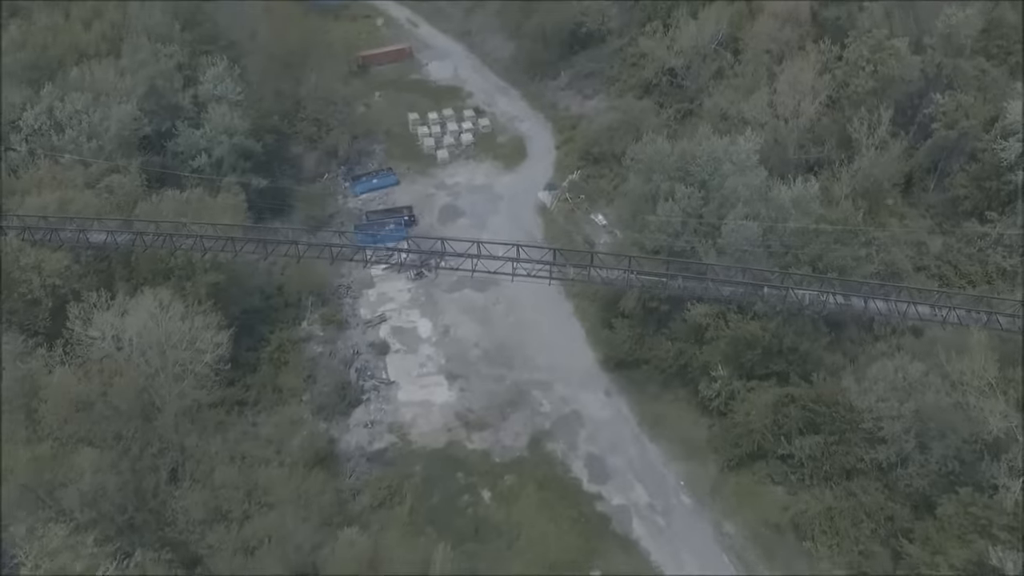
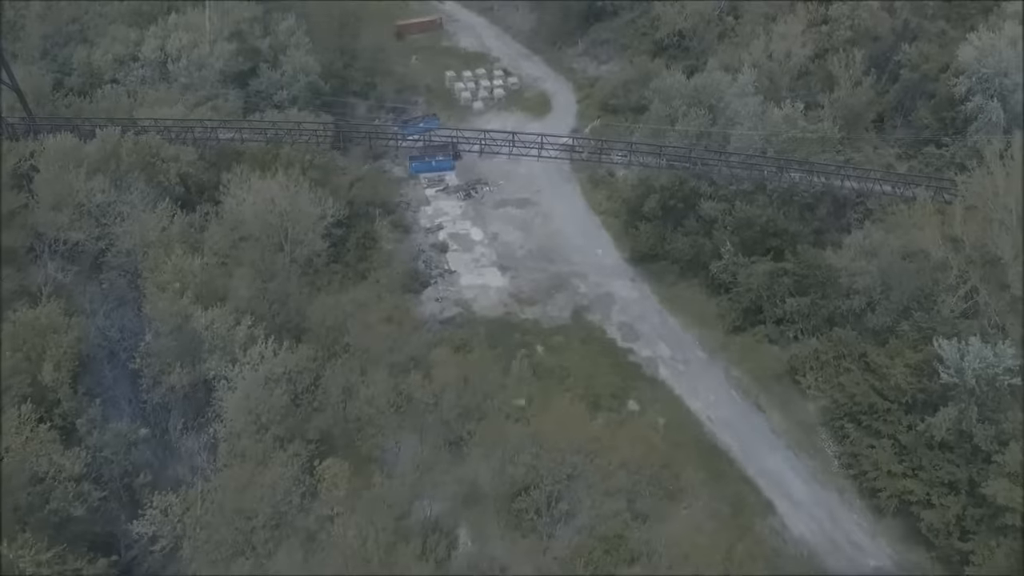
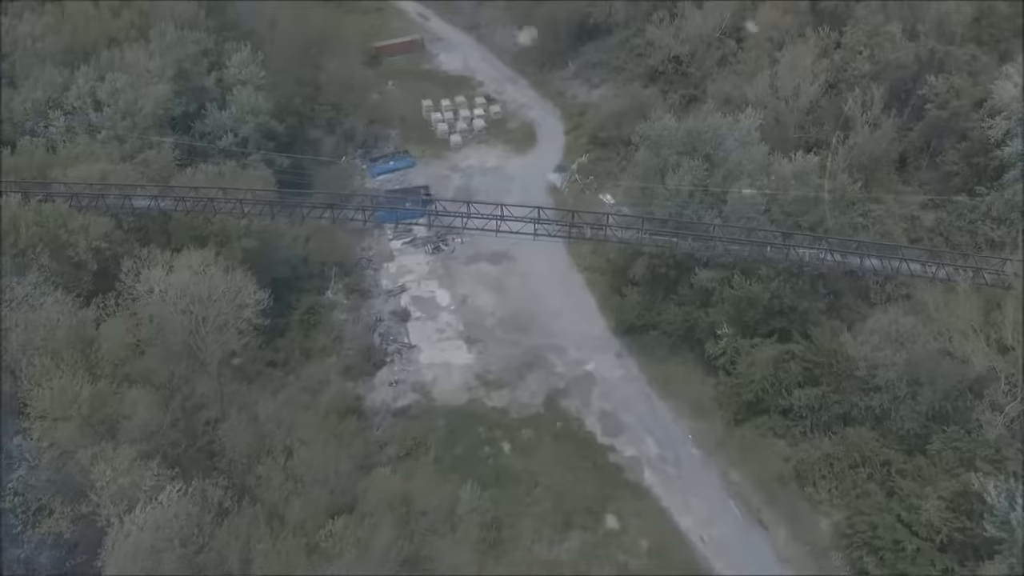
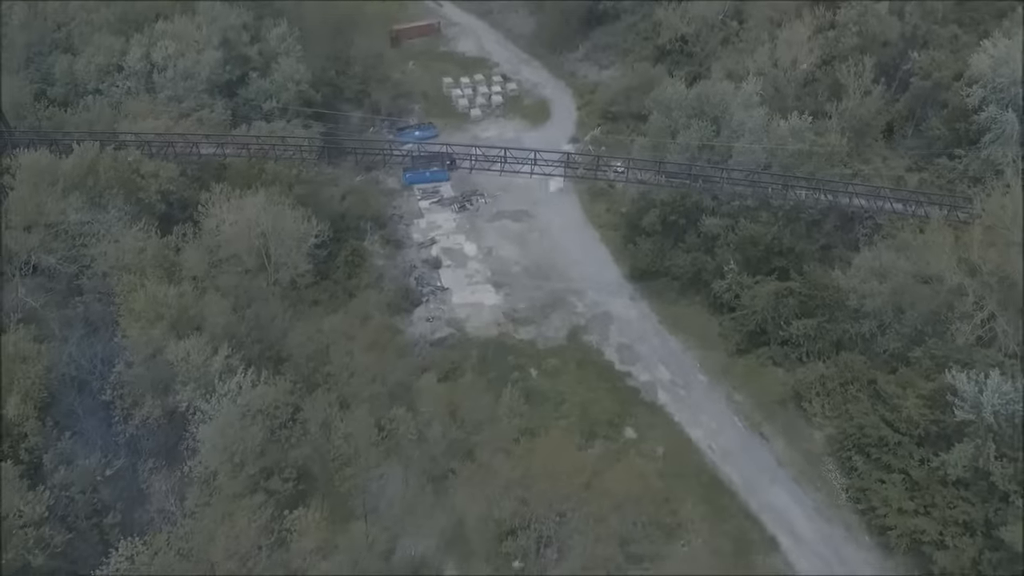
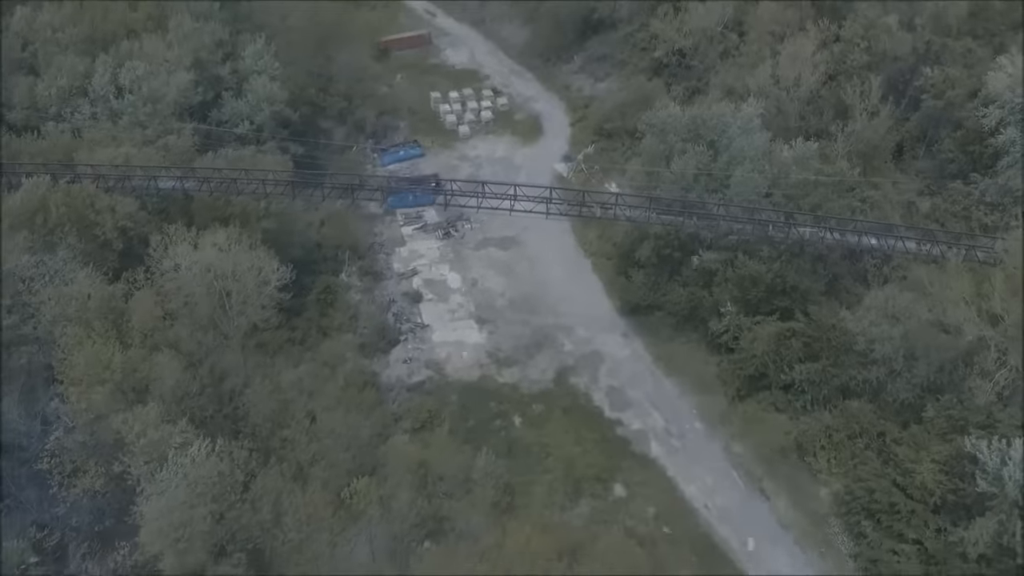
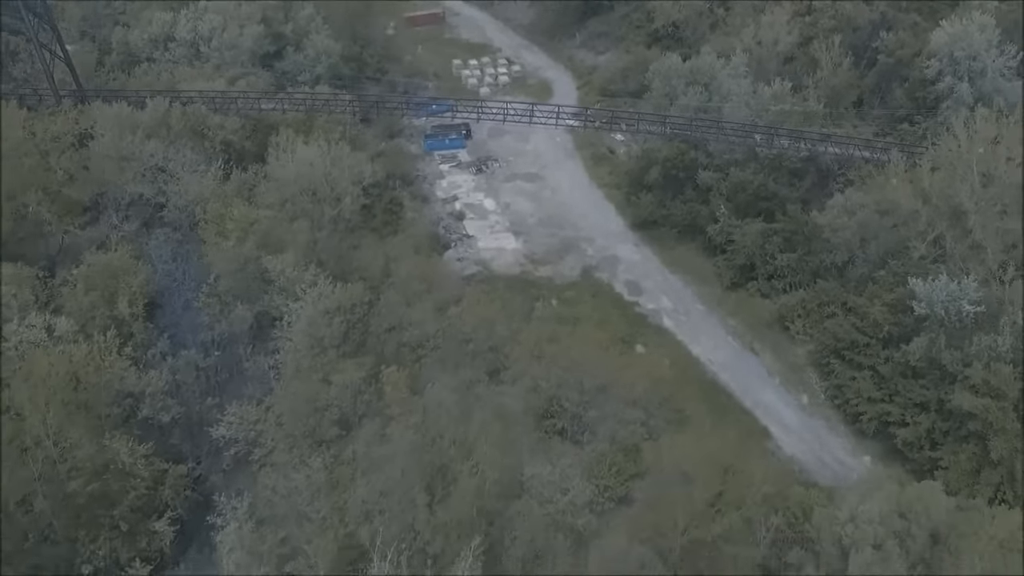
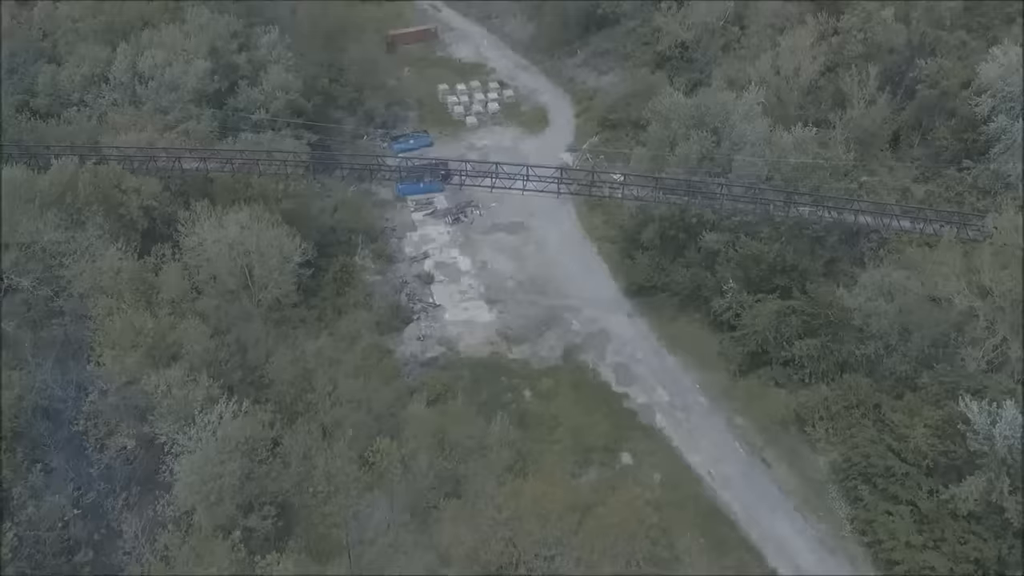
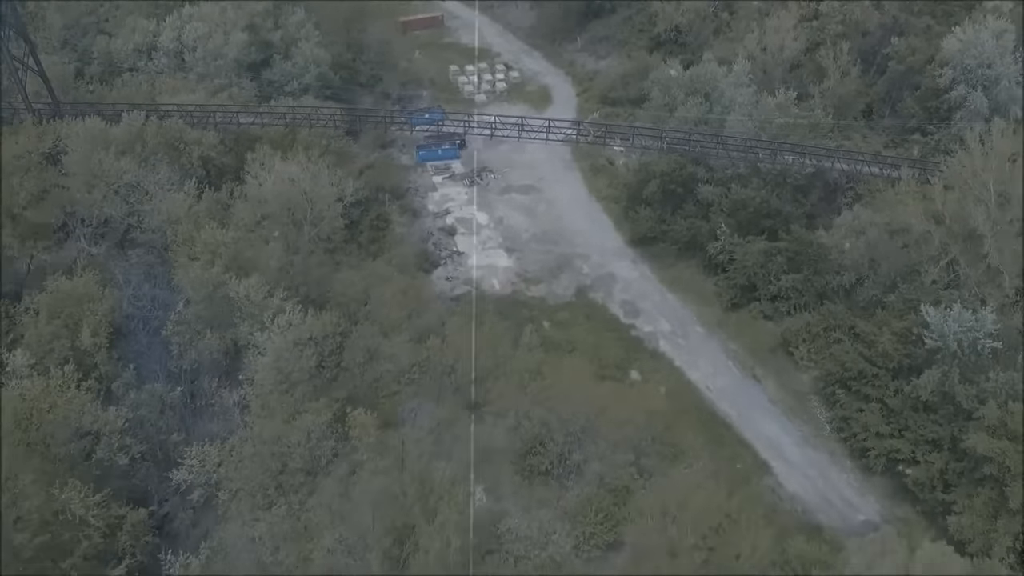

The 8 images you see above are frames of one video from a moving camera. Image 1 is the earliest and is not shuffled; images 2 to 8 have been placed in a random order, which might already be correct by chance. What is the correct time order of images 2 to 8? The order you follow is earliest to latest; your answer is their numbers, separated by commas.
3, 5, 7, 4, 2, 8, 6
